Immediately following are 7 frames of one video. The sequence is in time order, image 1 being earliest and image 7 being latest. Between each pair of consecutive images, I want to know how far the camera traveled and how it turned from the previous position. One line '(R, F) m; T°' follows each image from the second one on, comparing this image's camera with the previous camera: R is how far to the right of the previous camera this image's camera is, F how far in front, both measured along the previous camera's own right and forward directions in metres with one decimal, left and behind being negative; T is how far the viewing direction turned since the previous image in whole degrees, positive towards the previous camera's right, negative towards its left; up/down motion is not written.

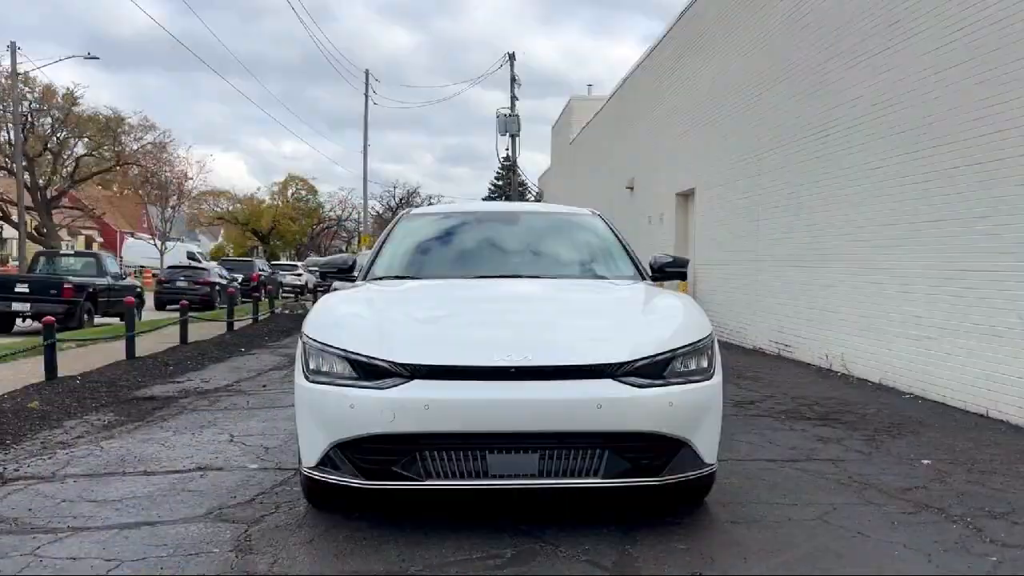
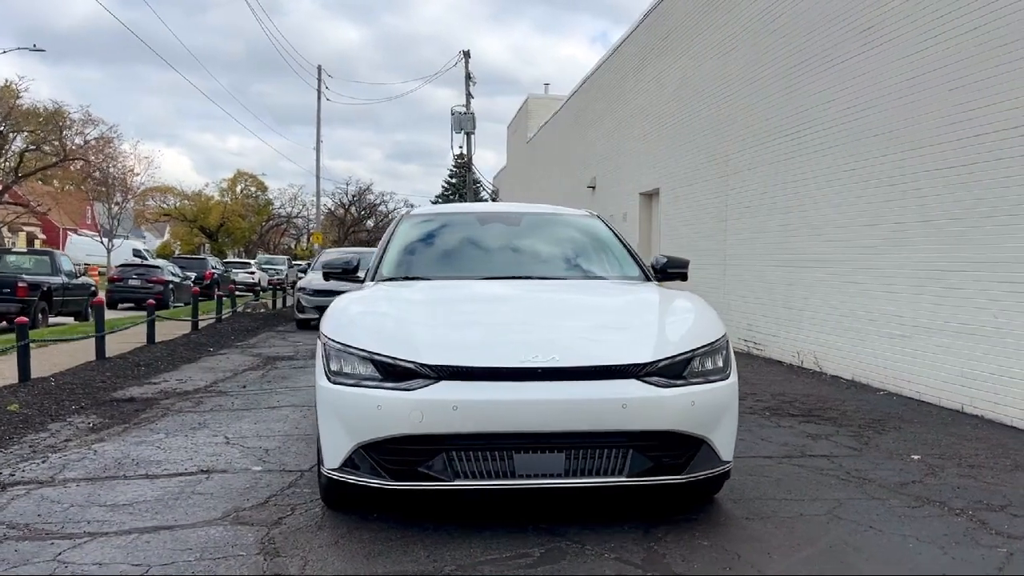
(-0.3, 0.0) m; +3°
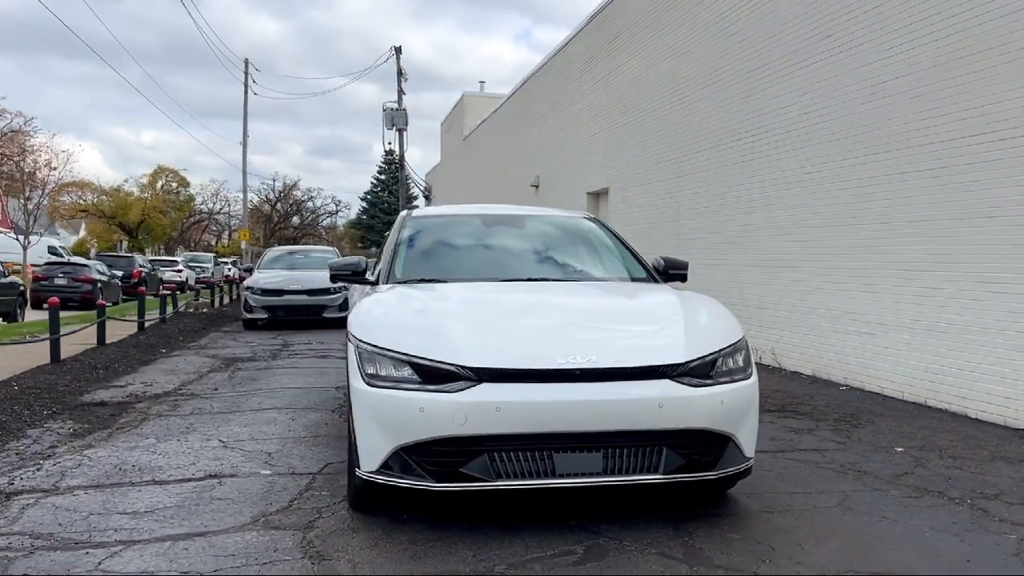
(-0.4, 0.0) m; +4°
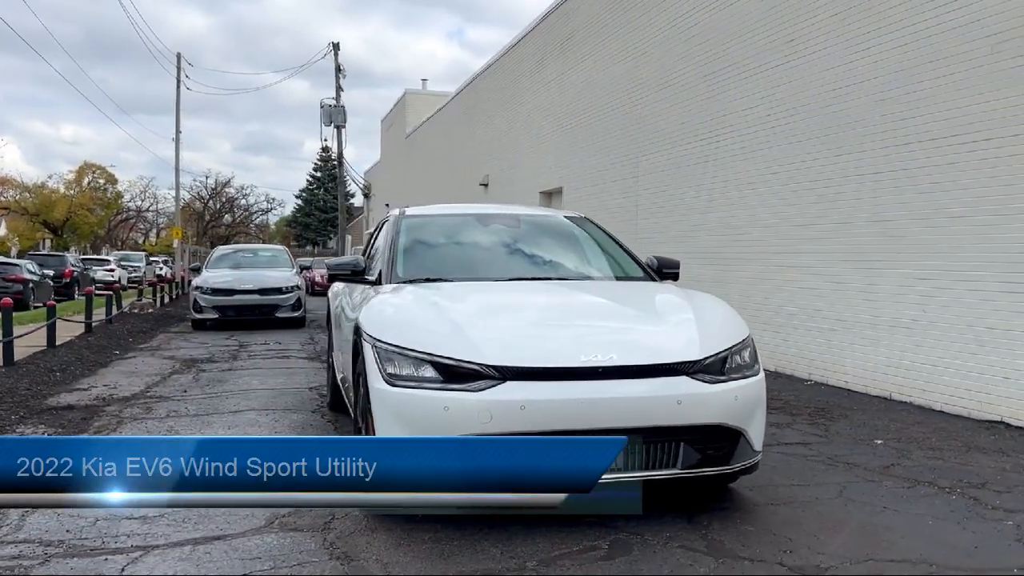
(-0.3, 0.0) m; +4°
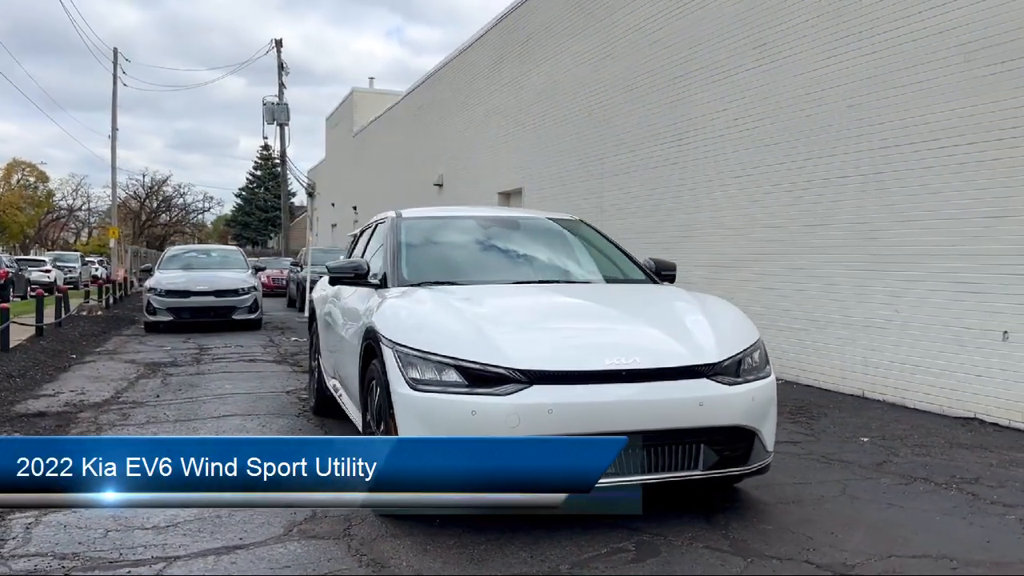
(-0.3, 0.0) m; +4°
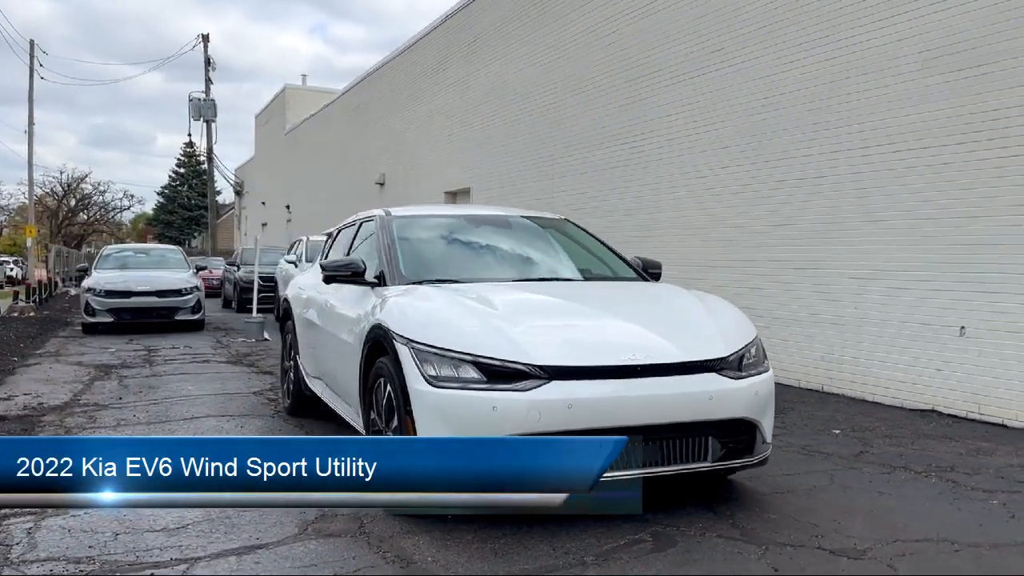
(-0.4, 0.0) m; +4°
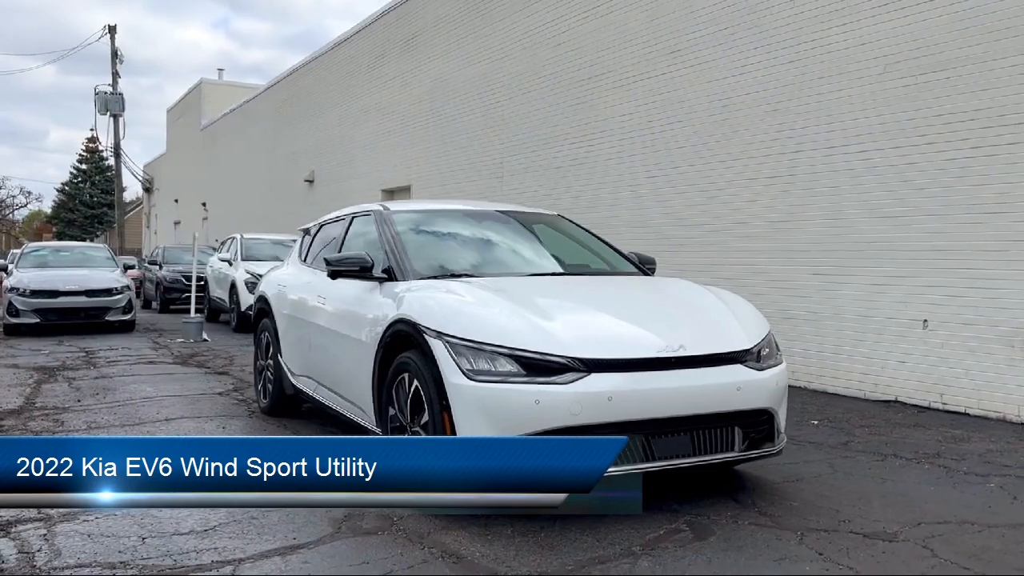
(-0.5, 0.0) m; +5°
